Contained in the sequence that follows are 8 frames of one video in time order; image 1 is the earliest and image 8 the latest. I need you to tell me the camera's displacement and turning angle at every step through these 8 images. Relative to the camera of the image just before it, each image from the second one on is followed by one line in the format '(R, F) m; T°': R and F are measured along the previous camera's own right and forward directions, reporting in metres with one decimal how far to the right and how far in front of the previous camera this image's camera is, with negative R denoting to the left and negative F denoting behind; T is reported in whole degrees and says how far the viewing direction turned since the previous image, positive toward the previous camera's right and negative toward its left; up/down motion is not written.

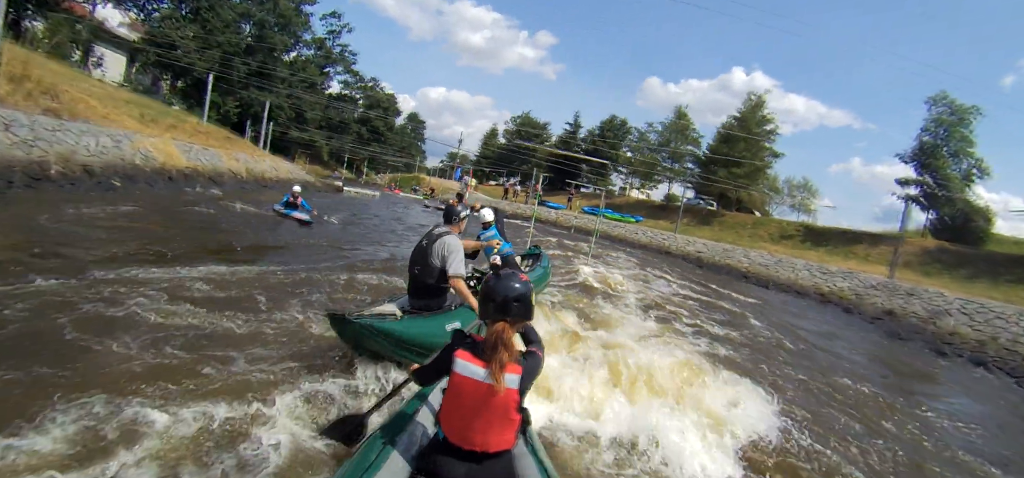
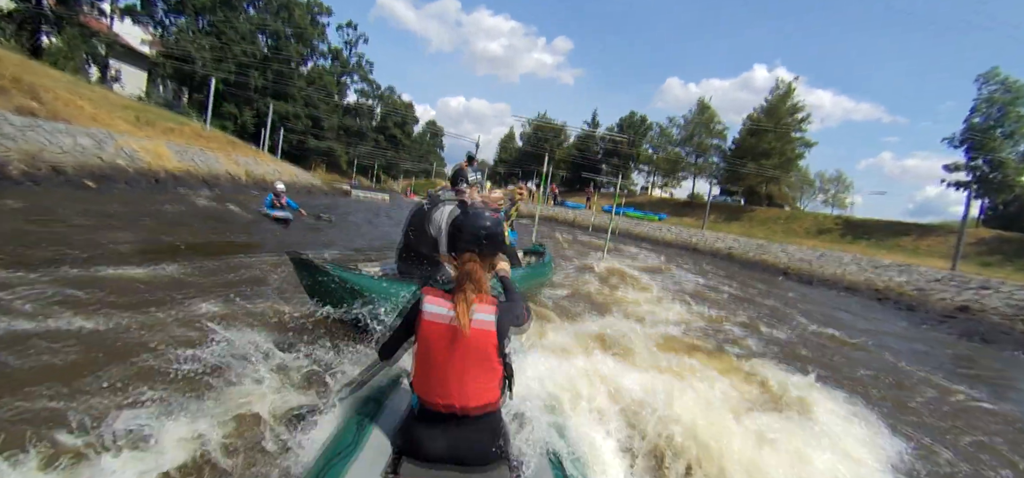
(+0.4, +1.2) m; -3°
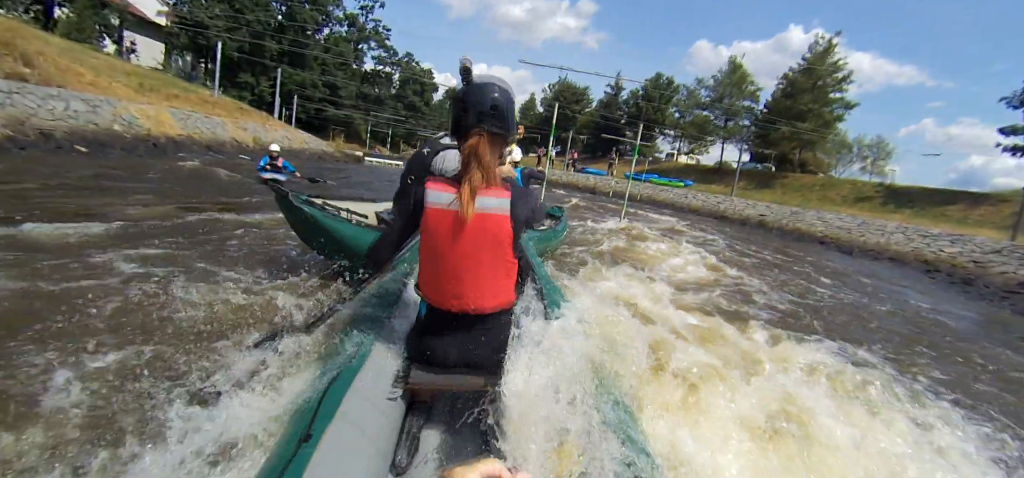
(+0.3, +0.7) m; -3°
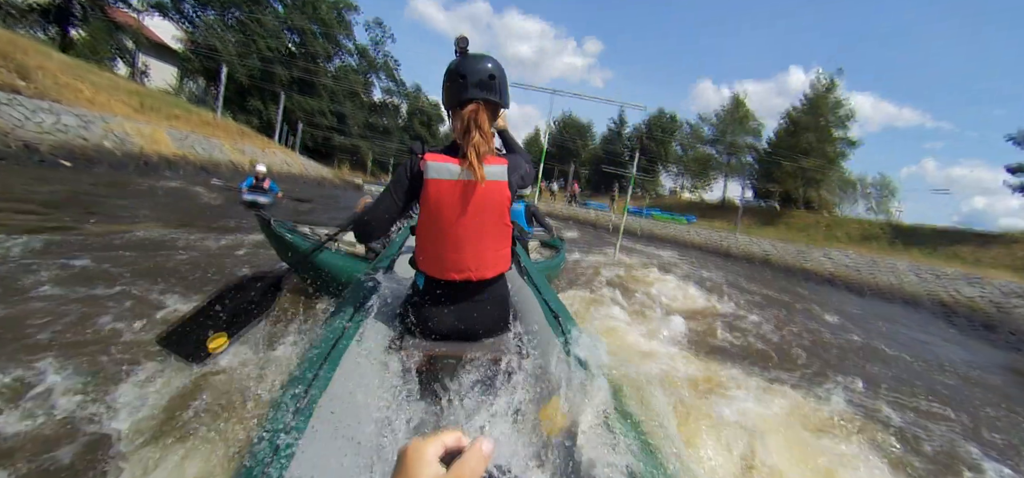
(+0.2, +0.4) m; 0°
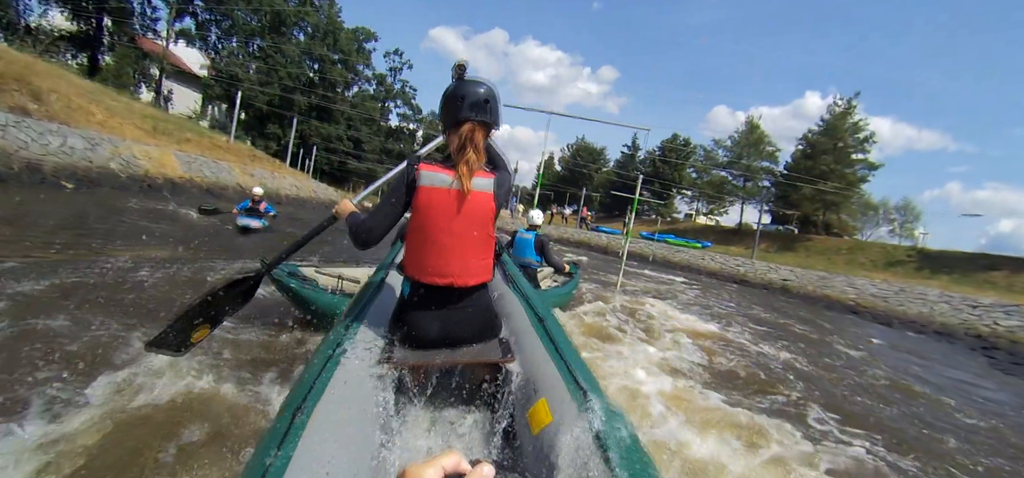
(+0.3, +0.4) m; -2°
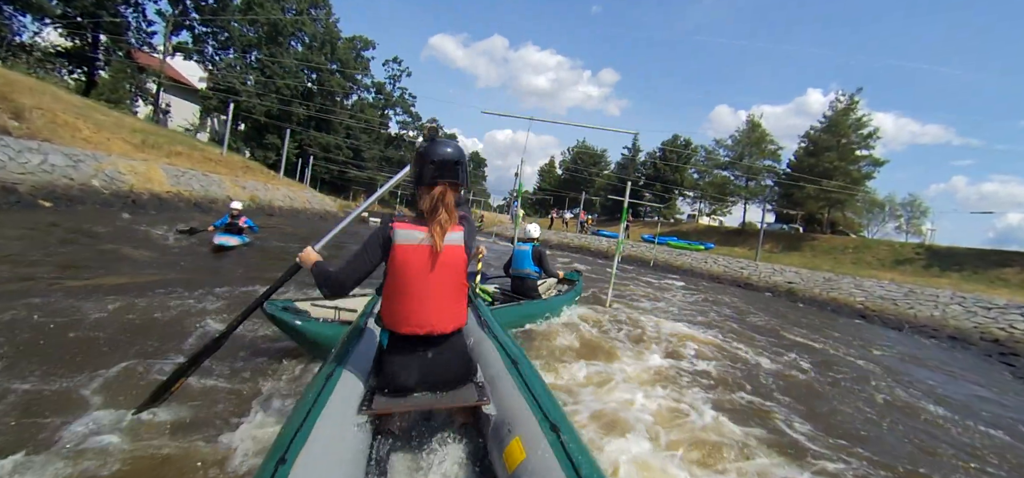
(+0.3, +0.3) m; -1°
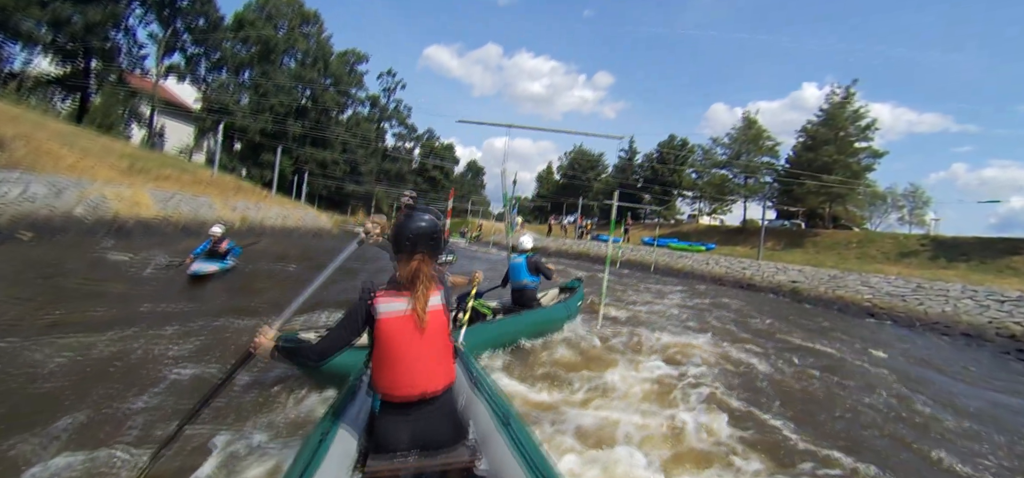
(+0.2, +0.3) m; 0°
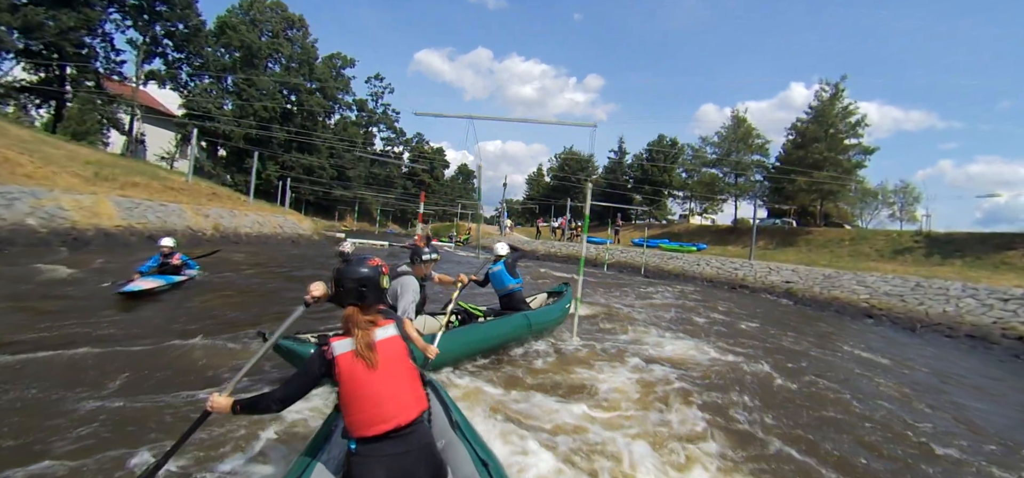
(+0.3, +0.5) m; +1°
